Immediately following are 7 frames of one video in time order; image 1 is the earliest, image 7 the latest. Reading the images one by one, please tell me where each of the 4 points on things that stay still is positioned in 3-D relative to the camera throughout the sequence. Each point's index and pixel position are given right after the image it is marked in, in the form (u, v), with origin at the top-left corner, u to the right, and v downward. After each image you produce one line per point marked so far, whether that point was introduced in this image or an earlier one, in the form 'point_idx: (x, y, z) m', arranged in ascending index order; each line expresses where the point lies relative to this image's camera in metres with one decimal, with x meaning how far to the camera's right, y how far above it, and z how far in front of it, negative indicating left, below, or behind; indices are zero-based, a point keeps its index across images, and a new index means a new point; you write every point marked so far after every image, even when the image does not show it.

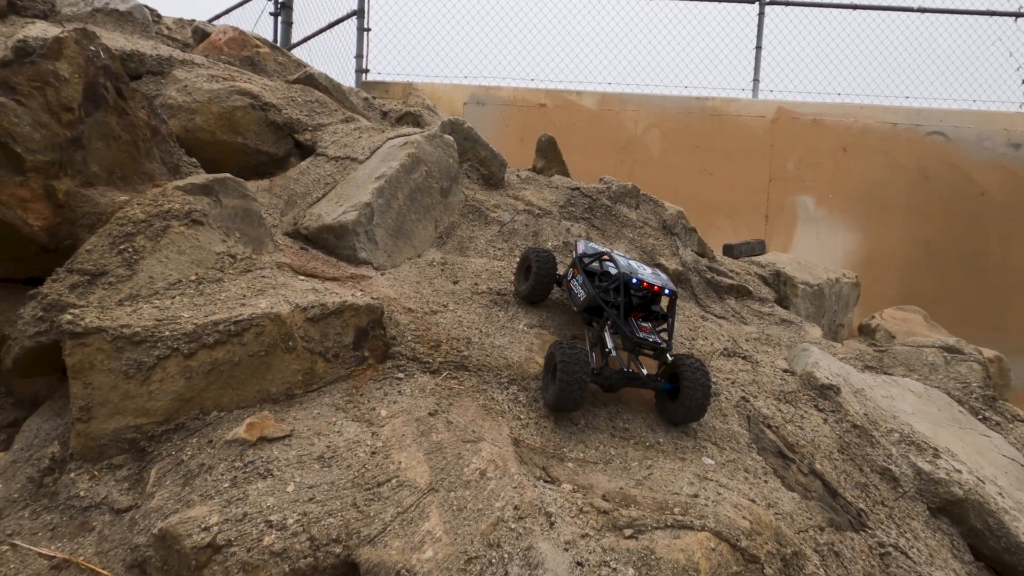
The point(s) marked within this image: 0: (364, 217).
0: (-1.1, +0.5, +4.0) m
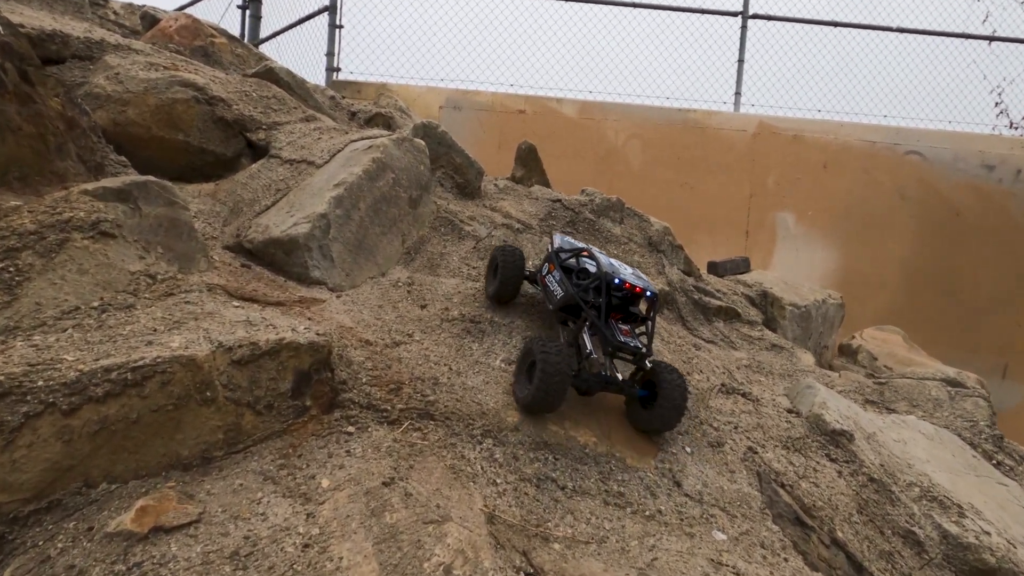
0: (-1.3, +0.4, +3.5) m
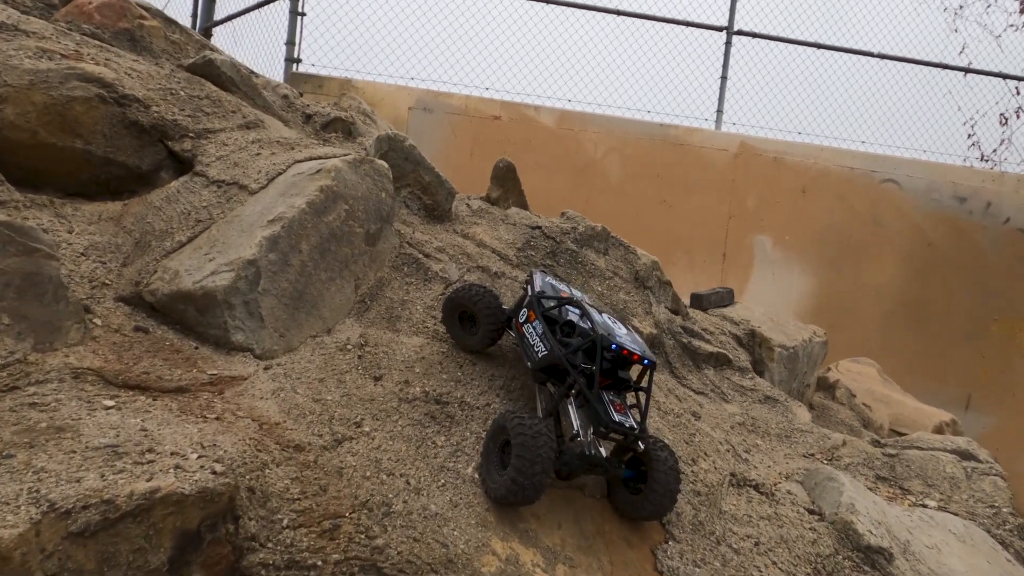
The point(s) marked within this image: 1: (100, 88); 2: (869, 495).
0: (-1.4, 0.0, +2.7) m
1: (-2.7, +1.3, +3.5) m
2: (+2.1, -1.2, +3.2) m
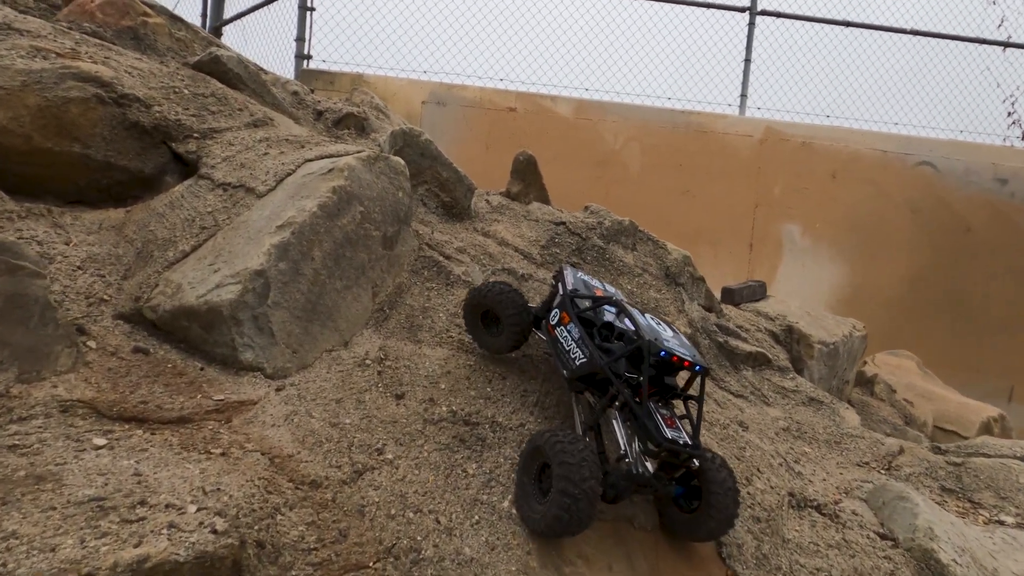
0: (-1.2, 0.0, +2.5) m
1: (-2.6, +1.3, +3.3) m
2: (+2.3, -1.2, +2.9) m
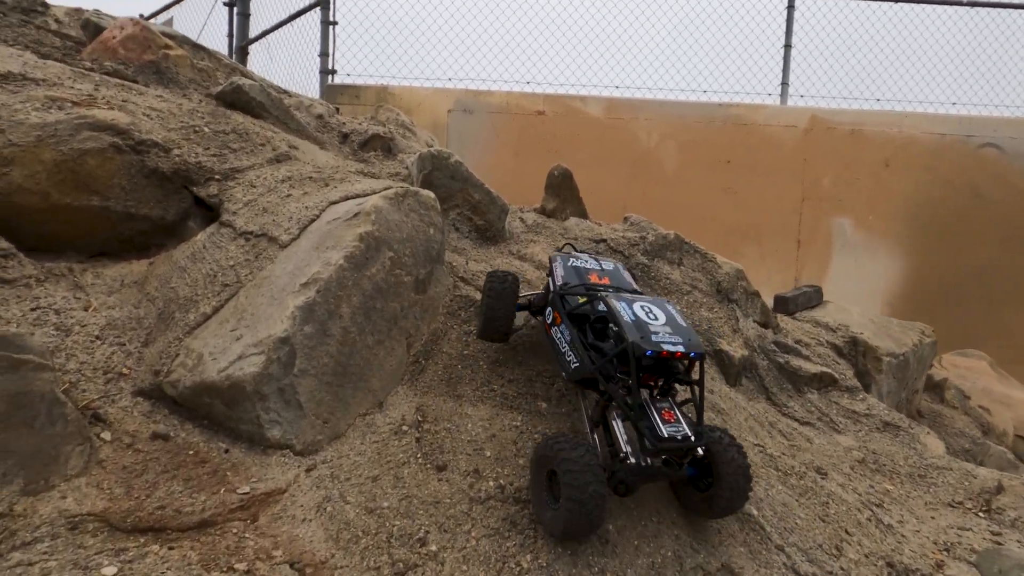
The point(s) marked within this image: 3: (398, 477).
0: (-1.0, -0.3, +2.3) m
1: (-2.4, +0.9, +3.2) m
2: (+2.6, -1.4, +2.5) m
3: (-0.5, -0.8, +2.3) m
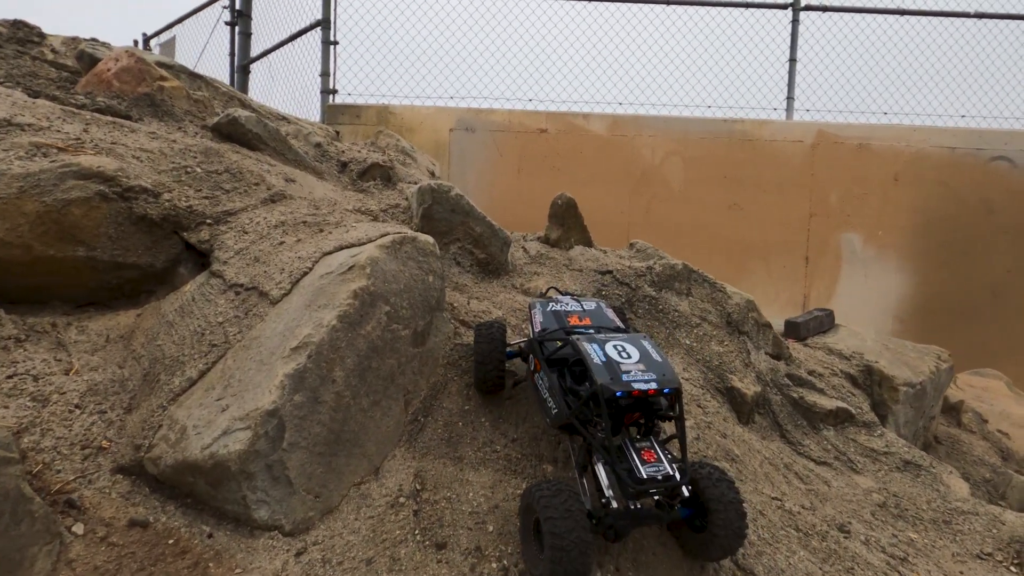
0: (-1.0, -0.6, +2.1) m
1: (-2.4, +0.6, +3.1) m
2: (+2.6, -1.6, +2.3) m
3: (-0.5, -1.1, +2.1) m
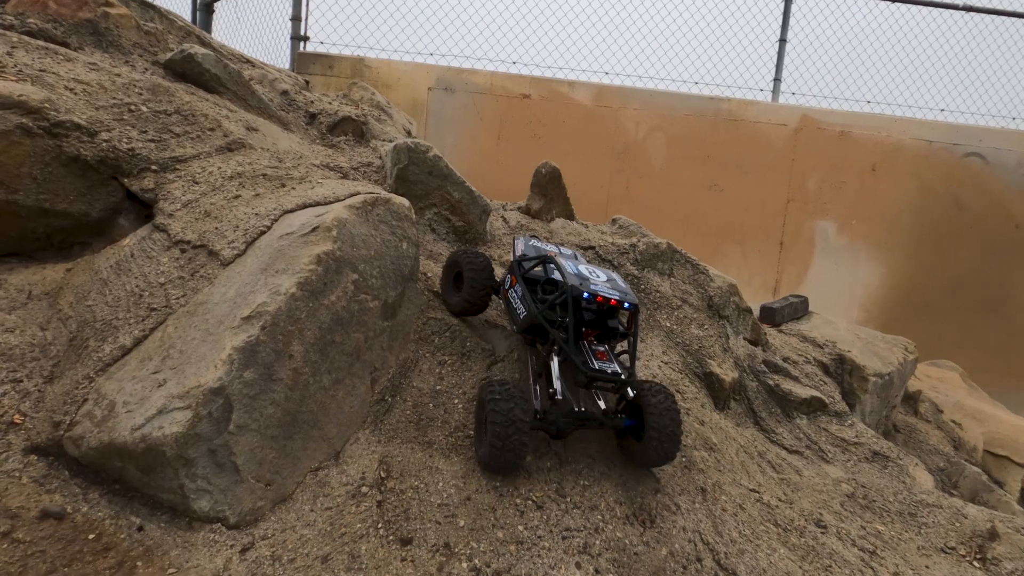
0: (-1.1, -0.5, +1.9) m
1: (-2.4, +0.9, +2.6) m
2: (+2.5, -1.7, +2.3) m
3: (-0.6, -1.0, +1.9) m
